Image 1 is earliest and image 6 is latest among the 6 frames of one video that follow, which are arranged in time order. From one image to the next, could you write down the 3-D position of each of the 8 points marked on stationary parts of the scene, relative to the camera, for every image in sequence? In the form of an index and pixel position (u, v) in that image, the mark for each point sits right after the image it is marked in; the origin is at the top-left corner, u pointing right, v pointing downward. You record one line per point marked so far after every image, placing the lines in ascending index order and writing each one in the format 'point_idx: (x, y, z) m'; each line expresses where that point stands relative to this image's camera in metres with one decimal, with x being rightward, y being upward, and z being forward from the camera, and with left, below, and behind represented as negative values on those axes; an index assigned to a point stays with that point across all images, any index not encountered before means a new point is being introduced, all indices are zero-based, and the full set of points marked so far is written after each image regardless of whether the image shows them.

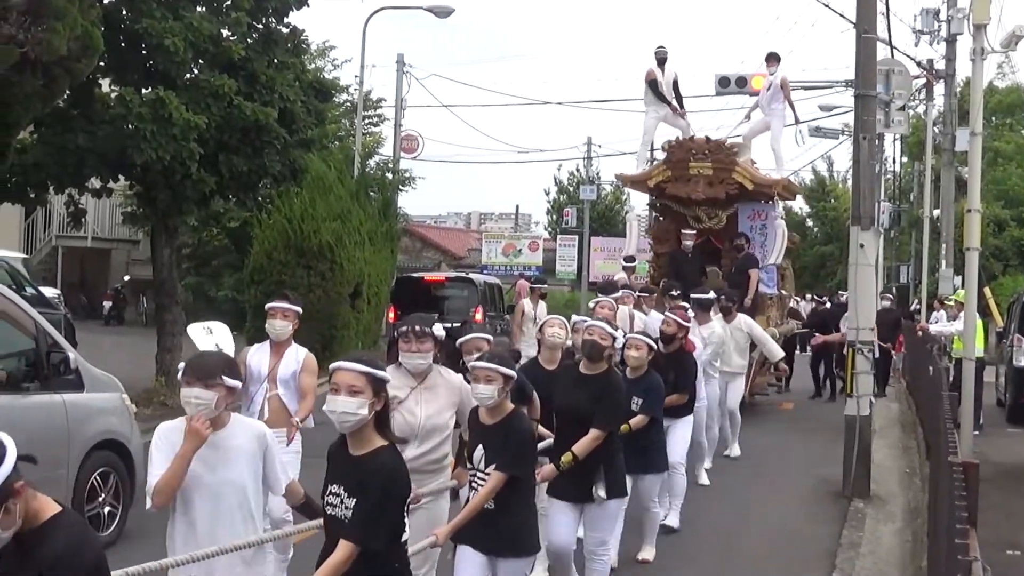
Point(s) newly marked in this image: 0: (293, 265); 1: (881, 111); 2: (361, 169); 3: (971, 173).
0: (-3.0, +0.3, +16.6) m
1: (+3.3, +1.6, +10.4) m
2: (-2.4, +1.9, +19.6) m
3: (+4.1, +1.0, +10.5) m
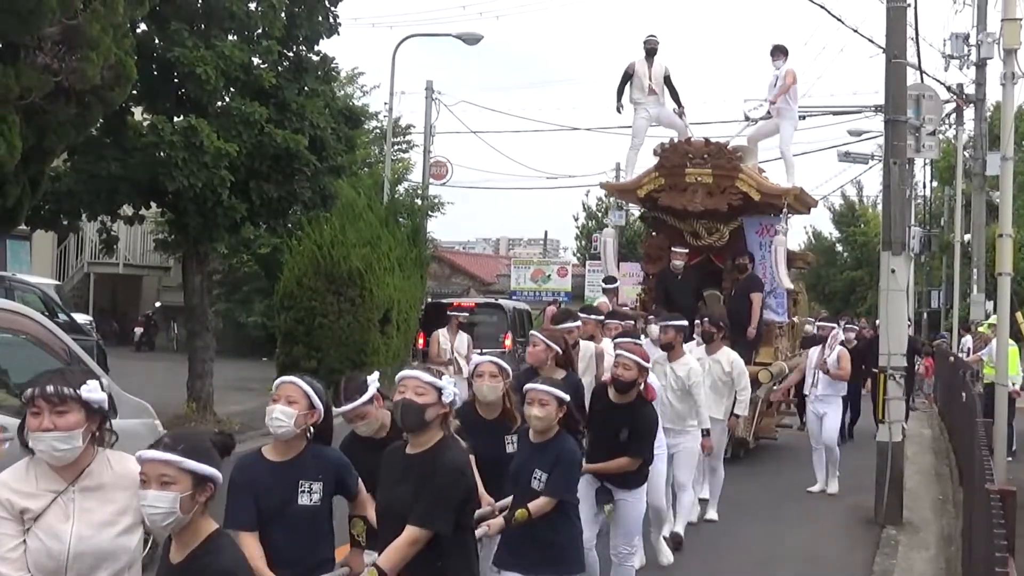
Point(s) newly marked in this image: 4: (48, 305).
0: (-2.6, 0.0, +16.7) m
1: (+3.5, +1.3, +10.4) m
2: (-2.0, +1.5, +19.6) m
3: (+4.3, +0.8, +10.4) m
4: (-4.2, -0.2, +10.6) m
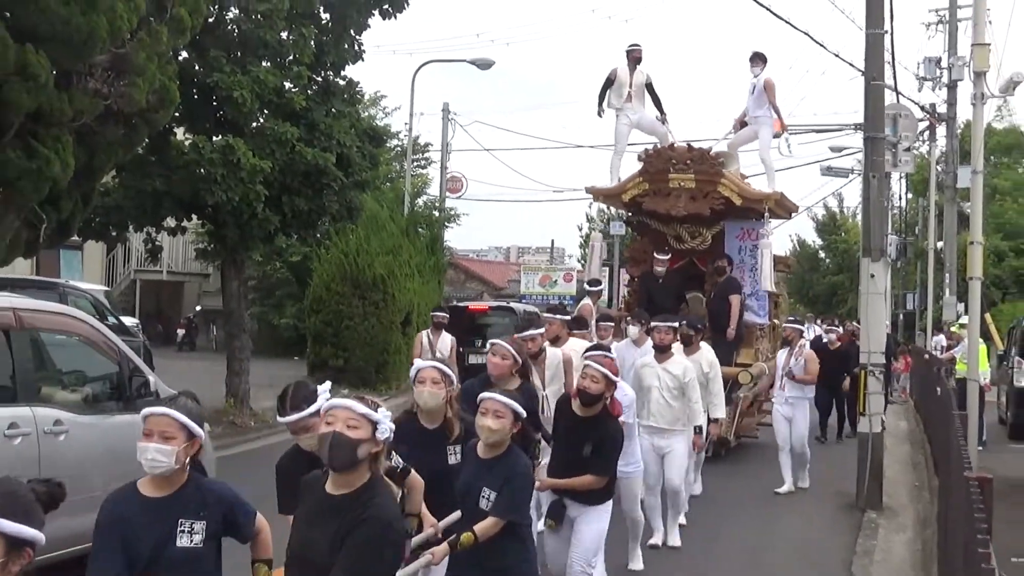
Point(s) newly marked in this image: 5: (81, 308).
0: (-2.4, -0.1, +17.6) m
1: (+3.6, +1.3, +11.3) m
2: (-1.8, +1.4, +20.6) m
3: (+4.4, +0.8, +11.3) m
4: (-4.1, -0.2, +11.6) m
5: (-4.2, -0.2, +11.4) m
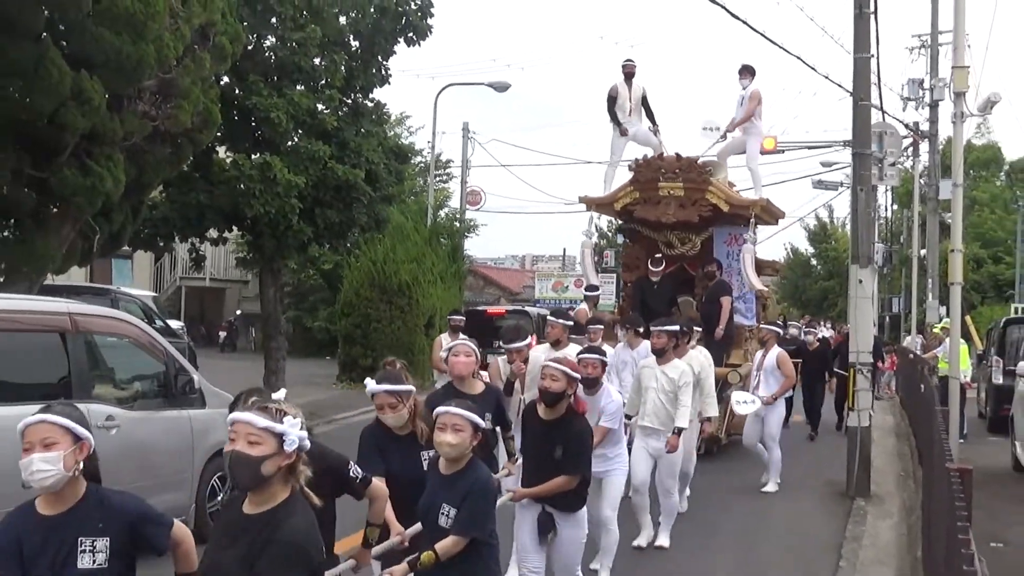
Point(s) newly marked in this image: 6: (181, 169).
0: (-2.2, -0.2, +18.6) m
1: (+3.8, +1.3, +12.2) m
2: (-1.5, +1.3, +21.6) m
3: (+4.6, +0.7, +12.2) m
4: (-3.9, -0.3, +12.6) m
5: (-4.0, -0.3, +12.4) m
6: (-3.8, +1.4, +13.6) m
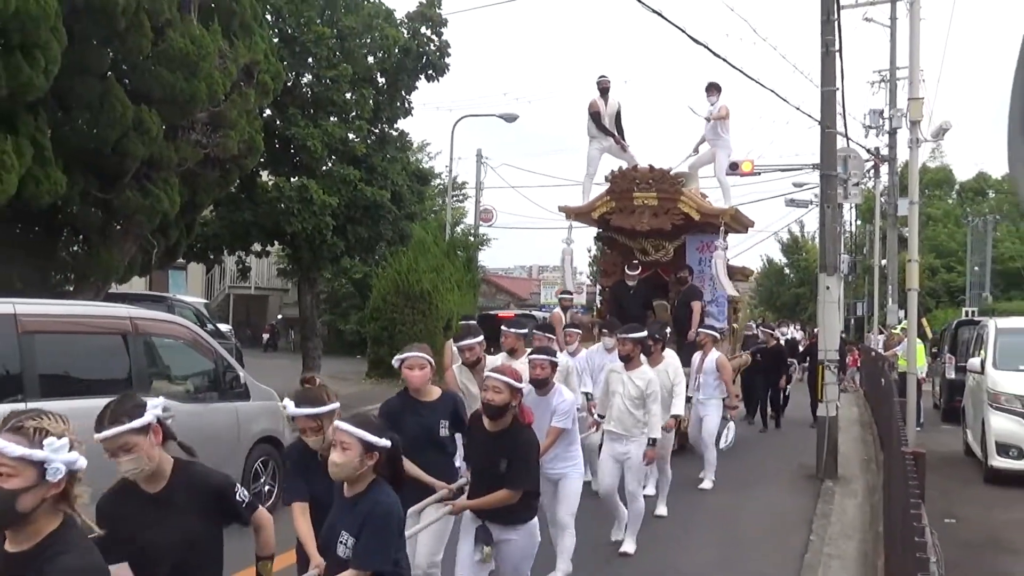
0: (-2.0, -0.3, +20.3) m
1: (+3.9, +1.2, +13.8) m
2: (-1.3, +1.1, +23.3) m
3: (+4.7, +0.7, +13.8) m
4: (-3.8, -0.4, +14.3) m
5: (-3.9, -0.3, +14.1) m
6: (-3.7, +1.3, +15.3) m
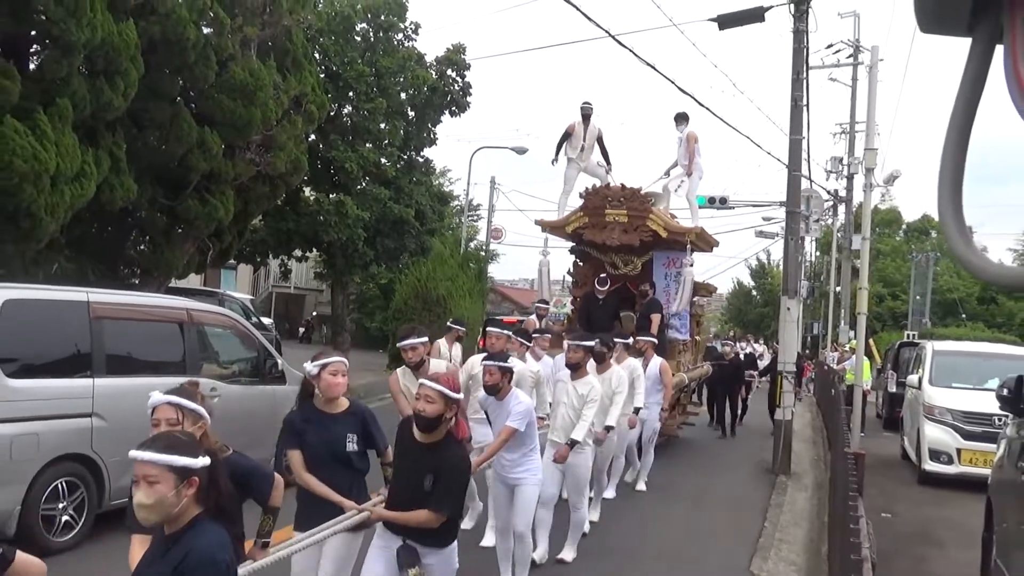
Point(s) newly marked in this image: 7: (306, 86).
0: (-1.9, -0.5, +22.5) m
1: (+4.0, +0.9, +16.0) m
2: (-1.0, +0.9, +25.5) m
3: (+4.8, +0.3, +15.9) m
4: (-3.8, -0.3, +16.5) m
5: (-3.9, -0.3, +16.4) m
6: (-3.6, +1.3, +17.6) m
7: (-3.0, +3.0, +17.1) m
